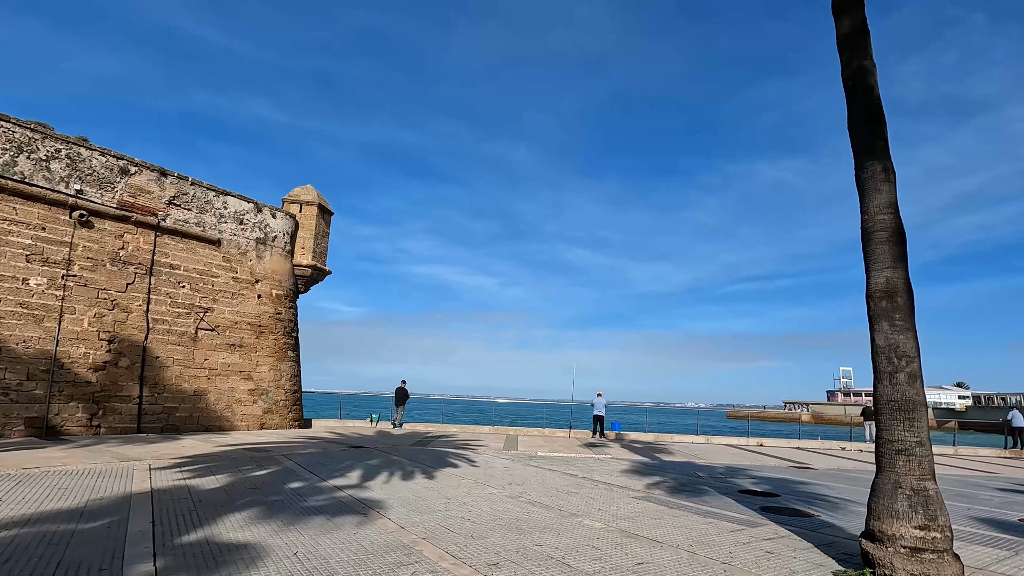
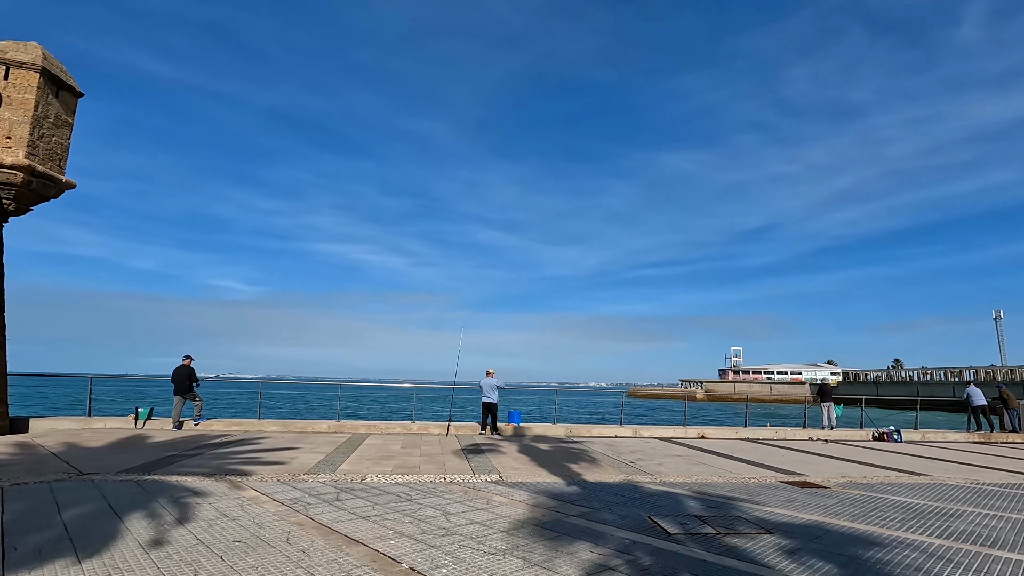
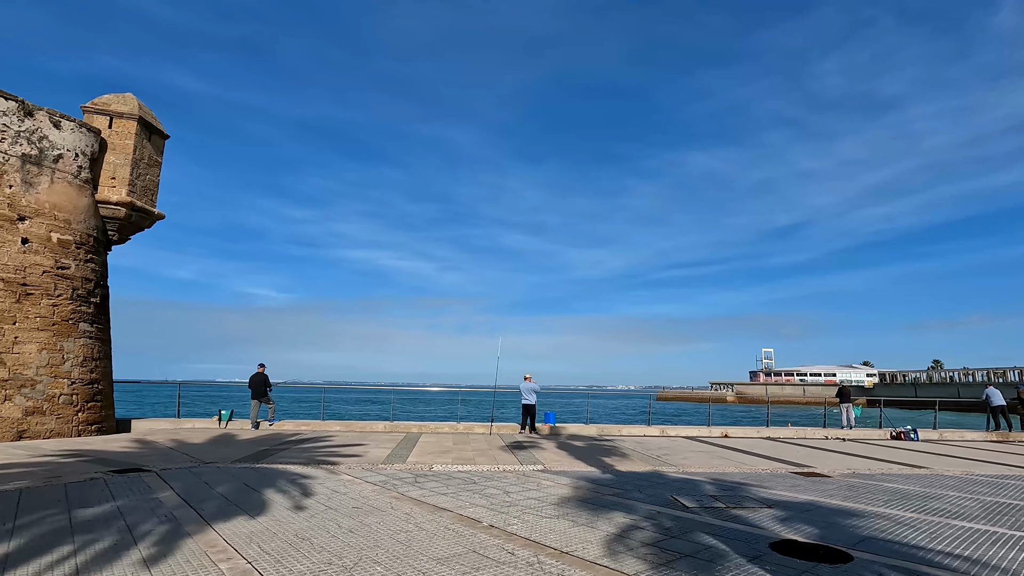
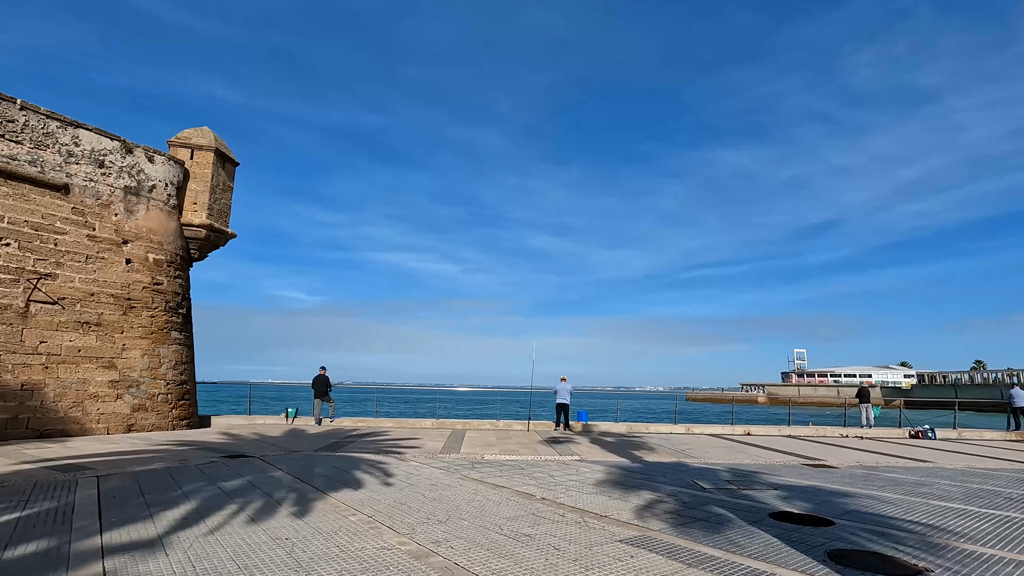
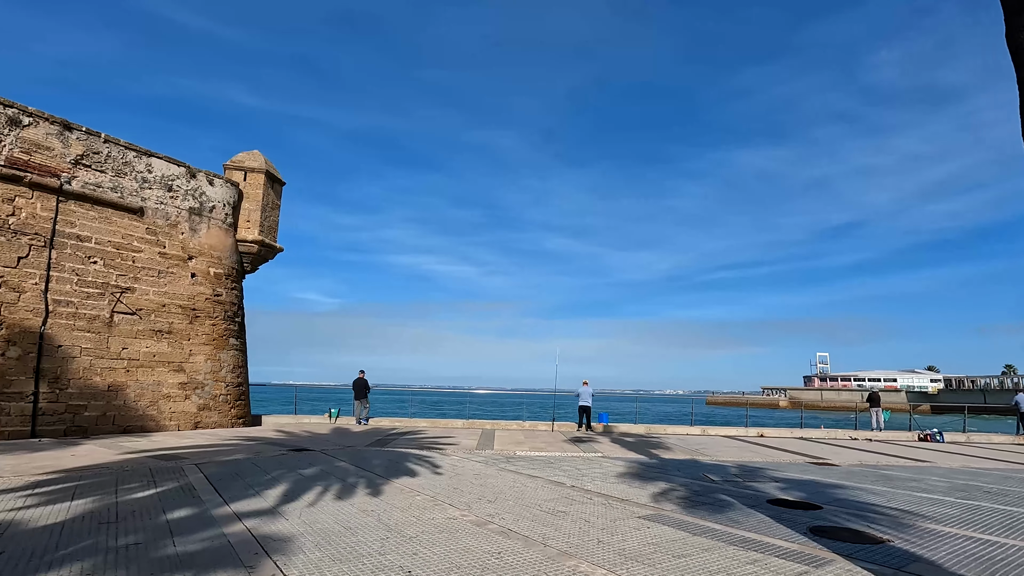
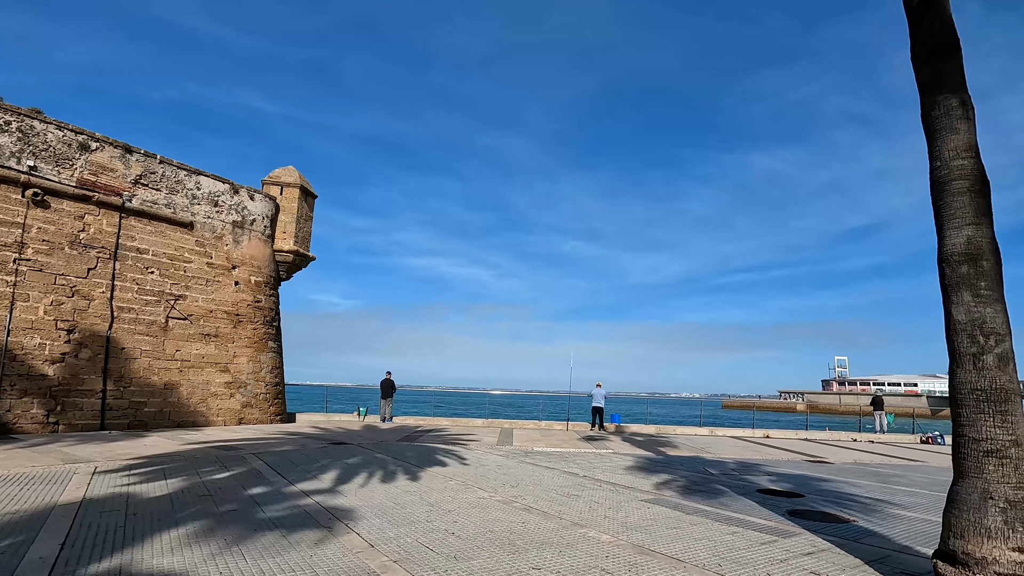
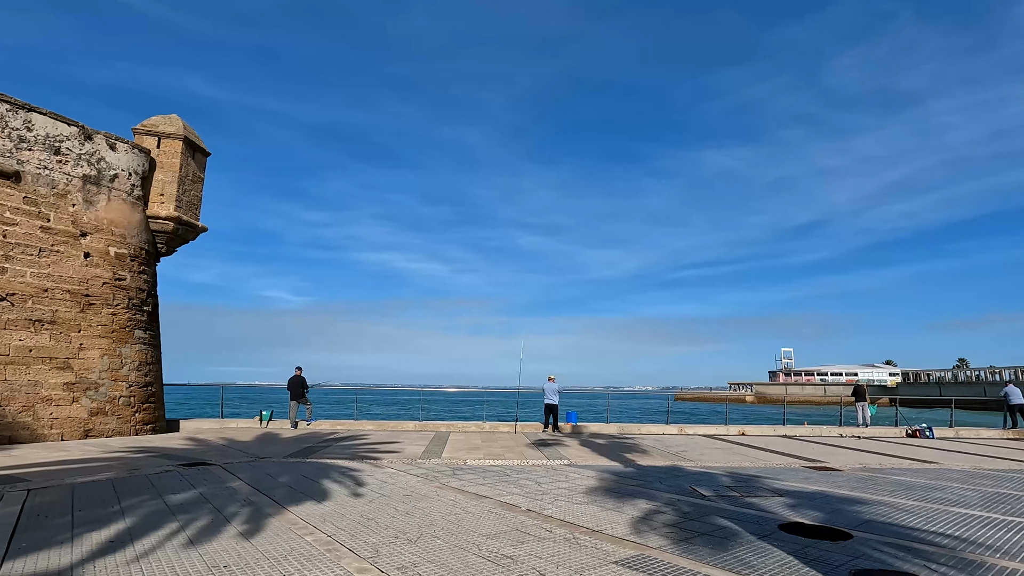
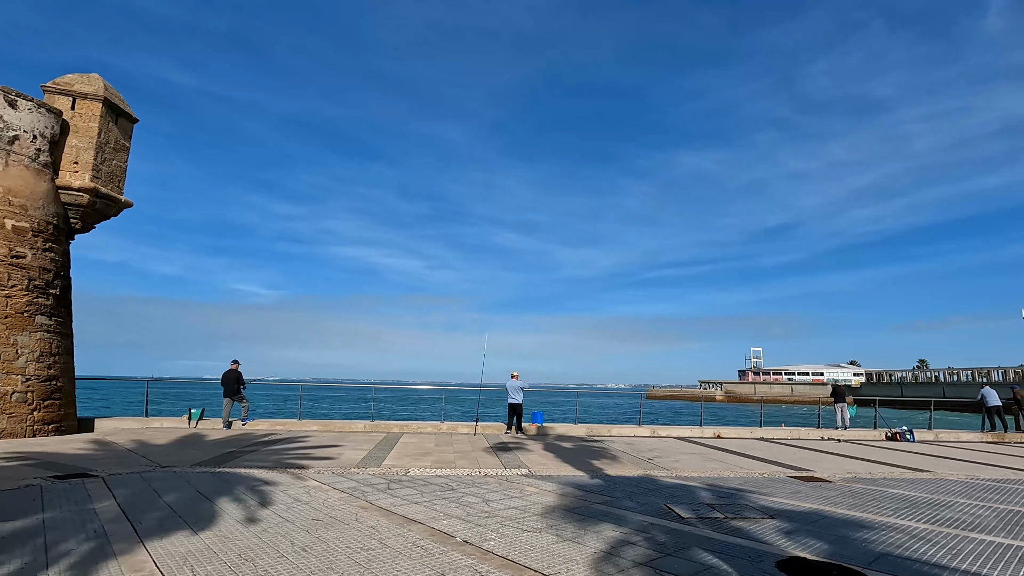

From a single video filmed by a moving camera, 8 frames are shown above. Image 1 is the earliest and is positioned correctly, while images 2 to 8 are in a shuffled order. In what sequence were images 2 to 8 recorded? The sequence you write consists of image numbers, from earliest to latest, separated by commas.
6, 5, 4, 7, 3, 8, 2
